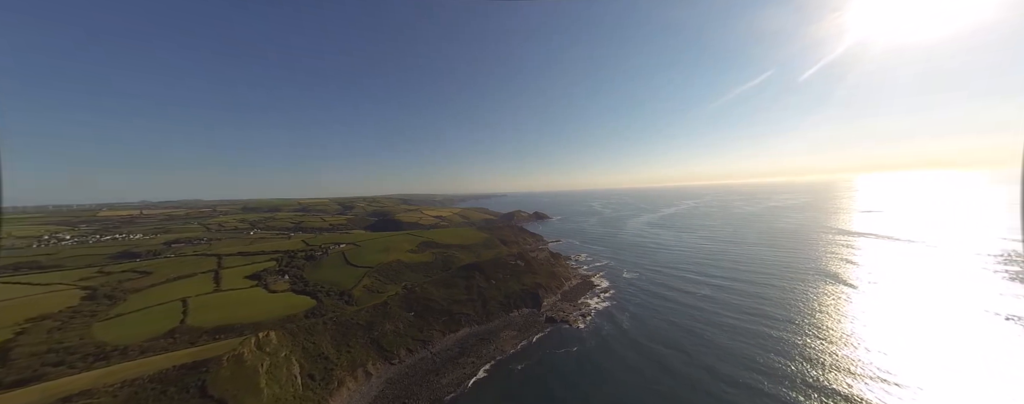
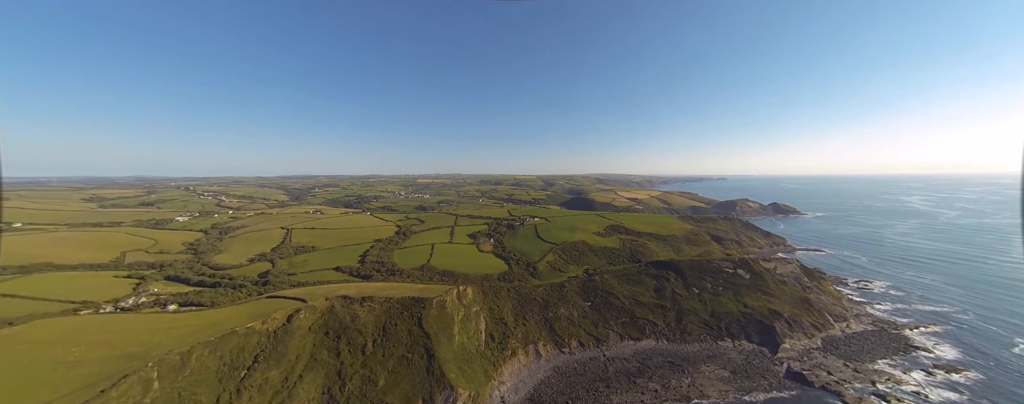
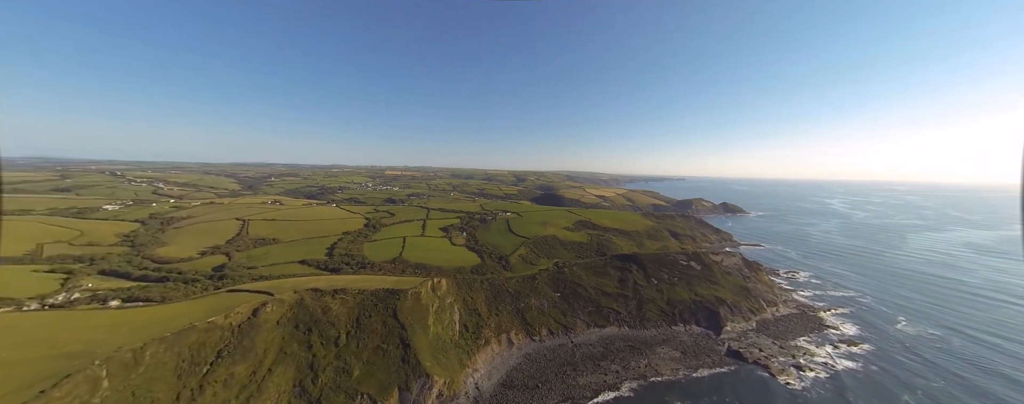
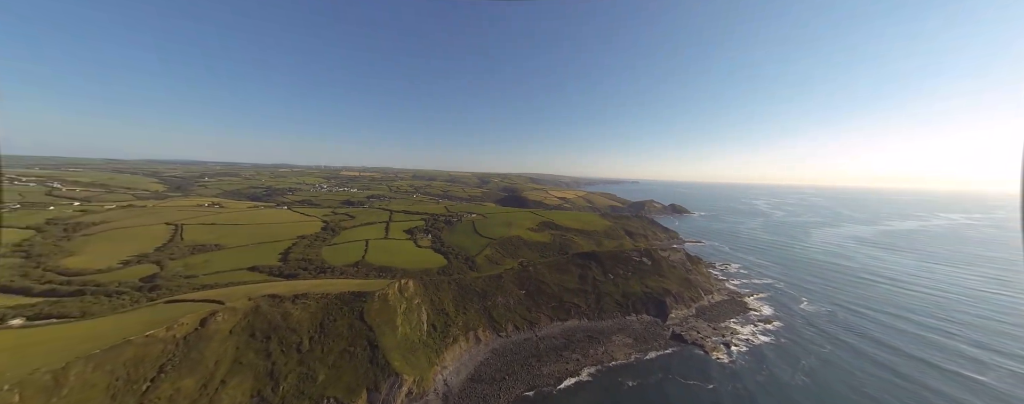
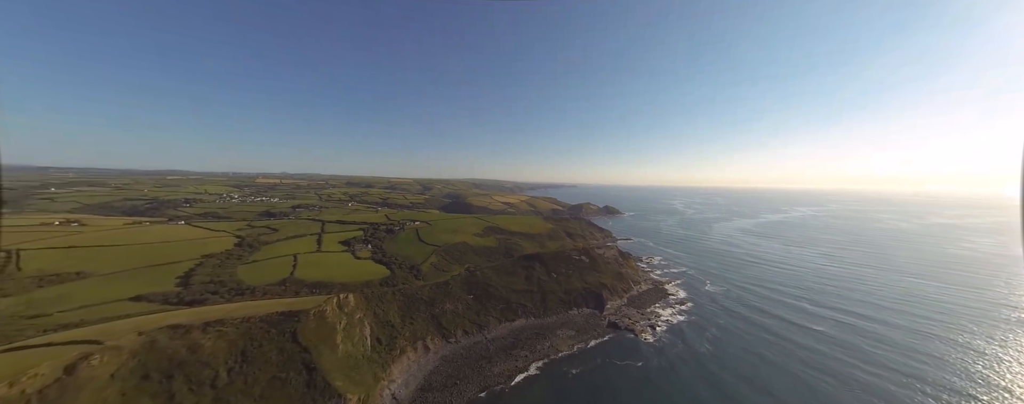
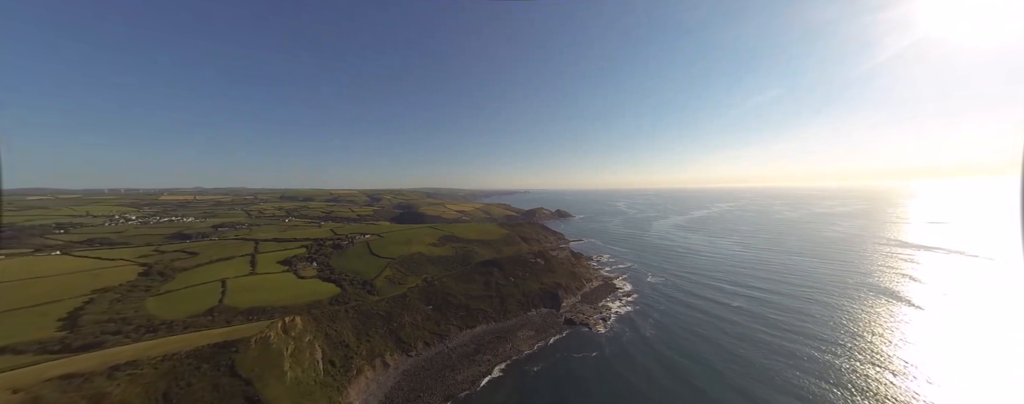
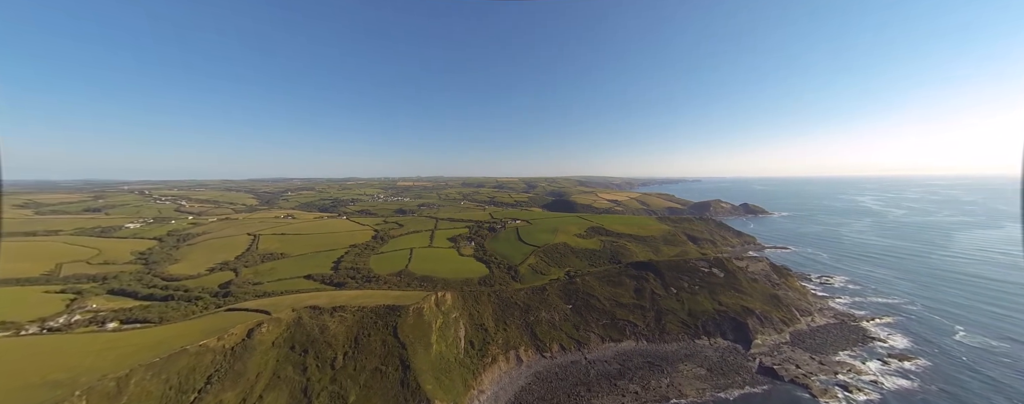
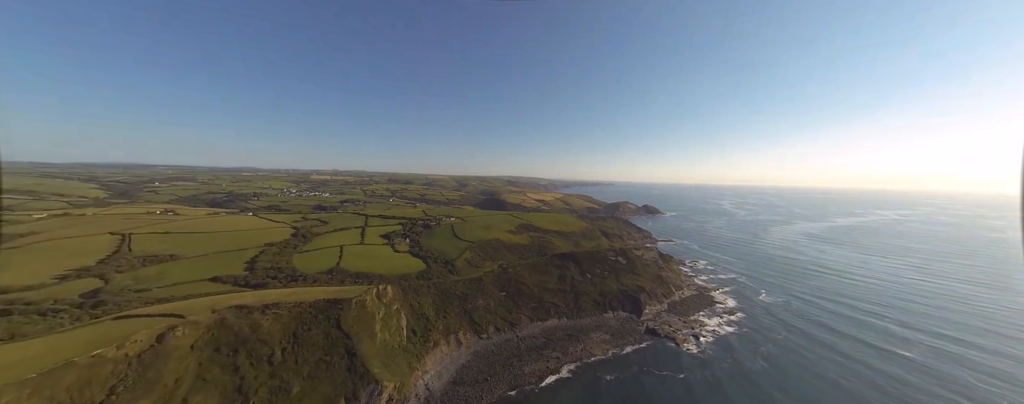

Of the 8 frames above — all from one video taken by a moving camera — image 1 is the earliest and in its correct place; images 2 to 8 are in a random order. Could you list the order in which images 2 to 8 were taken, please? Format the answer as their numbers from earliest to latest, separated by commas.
6, 5, 8, 4, 3, 2, 7
